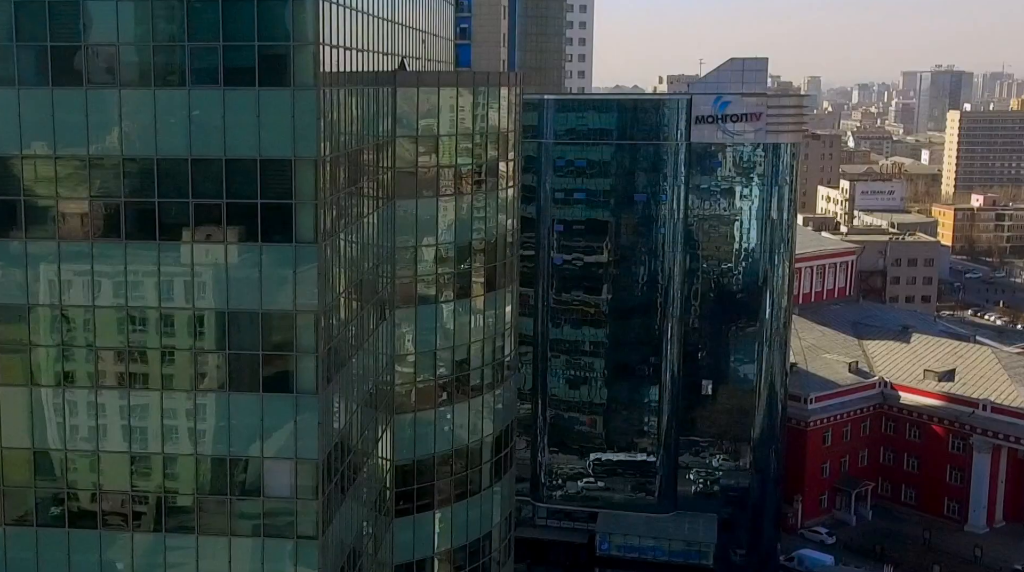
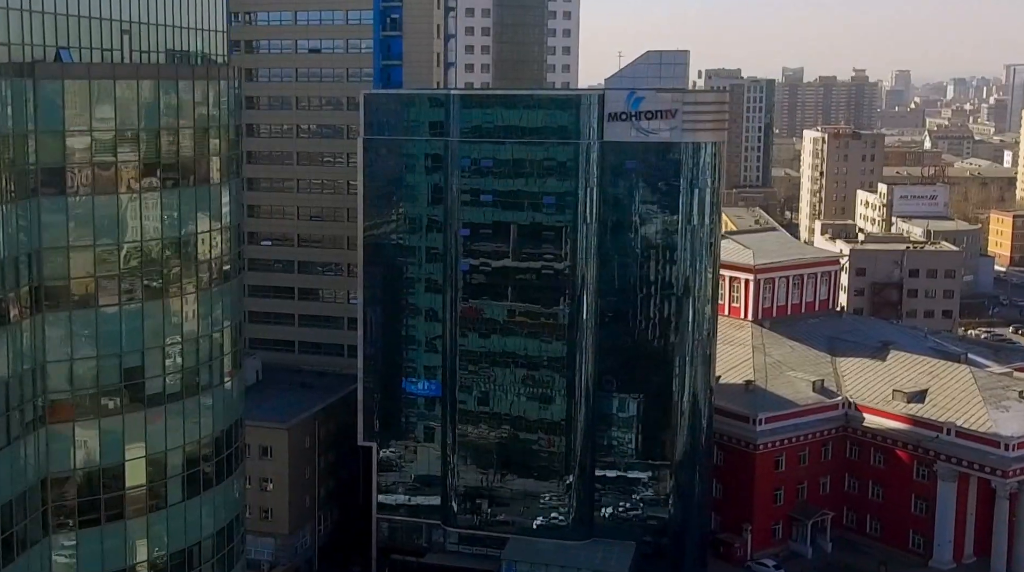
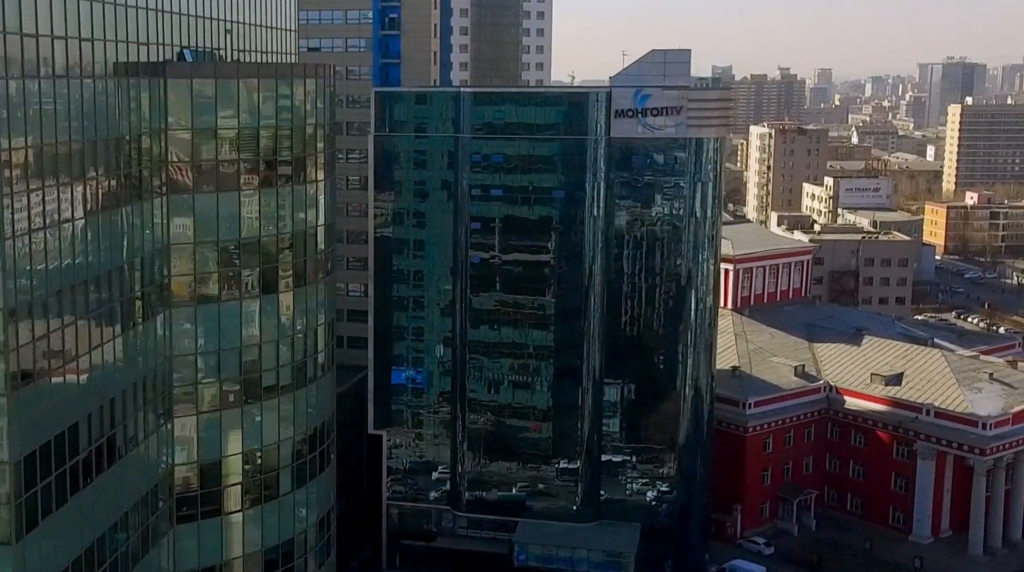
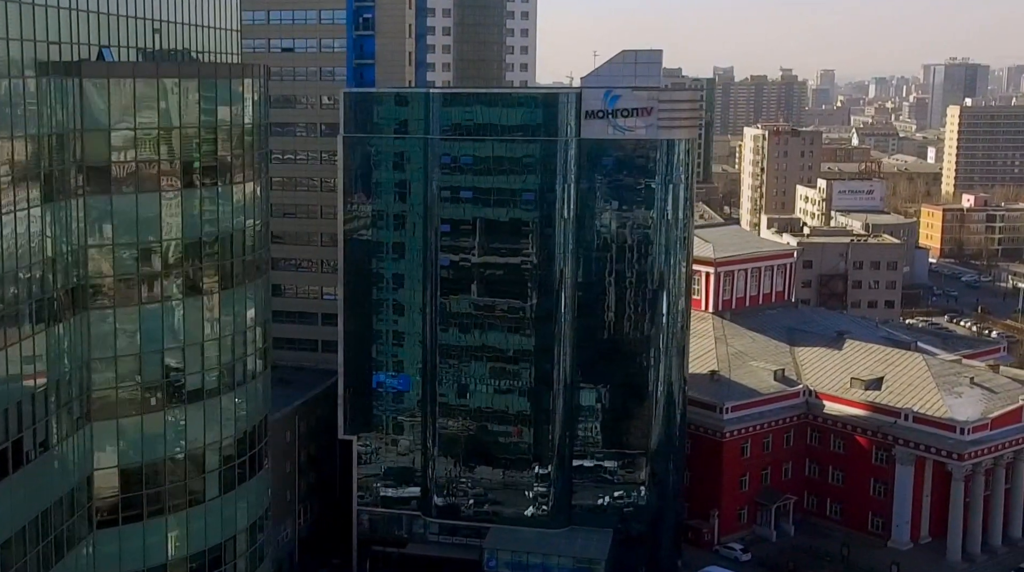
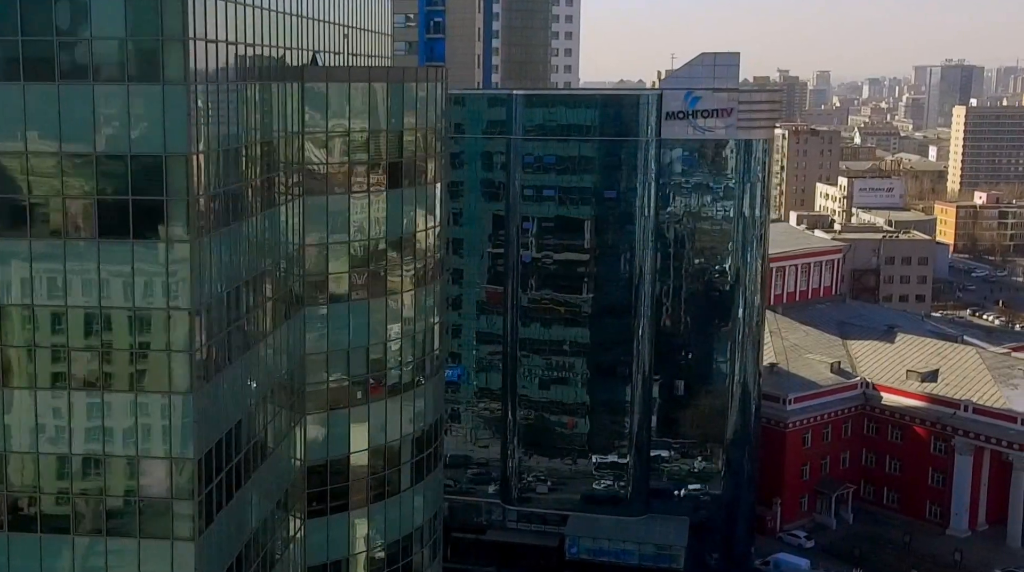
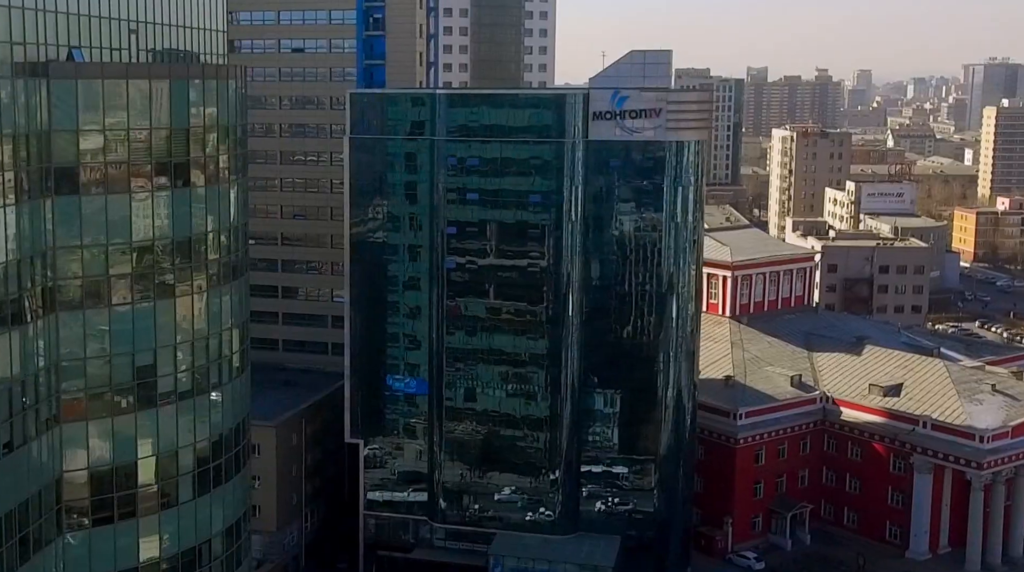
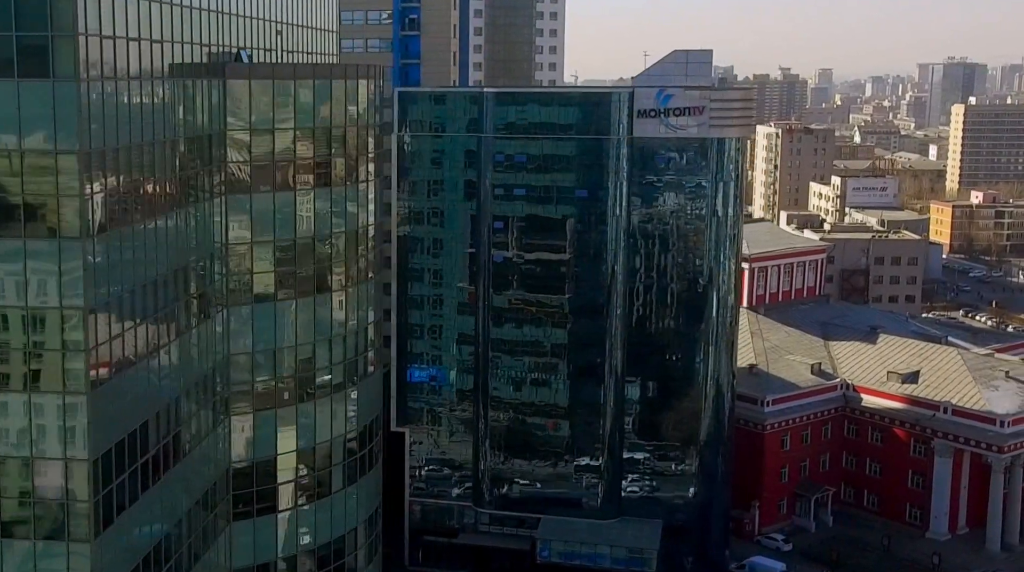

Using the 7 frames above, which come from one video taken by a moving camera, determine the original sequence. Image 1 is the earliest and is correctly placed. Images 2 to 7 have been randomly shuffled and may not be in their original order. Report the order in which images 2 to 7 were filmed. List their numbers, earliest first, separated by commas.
5, 7, 3, 4, 6, 2
